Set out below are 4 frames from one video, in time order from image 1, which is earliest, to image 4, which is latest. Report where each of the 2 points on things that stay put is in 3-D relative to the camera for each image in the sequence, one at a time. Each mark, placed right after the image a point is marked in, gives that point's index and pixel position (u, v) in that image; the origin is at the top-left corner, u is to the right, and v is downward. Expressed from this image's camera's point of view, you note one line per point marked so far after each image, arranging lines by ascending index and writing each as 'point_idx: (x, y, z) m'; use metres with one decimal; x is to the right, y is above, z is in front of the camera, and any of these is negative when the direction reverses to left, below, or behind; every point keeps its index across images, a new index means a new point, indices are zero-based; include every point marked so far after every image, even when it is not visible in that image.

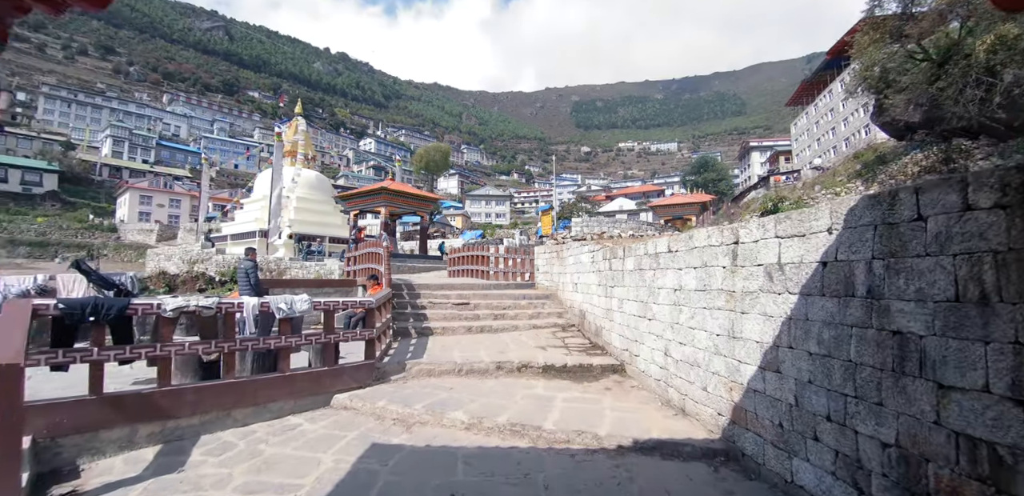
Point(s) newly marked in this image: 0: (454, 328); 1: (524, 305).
0: (-1.2, -1.6, +8.6) m
1: (+0.3, -1.4, +10.0) m
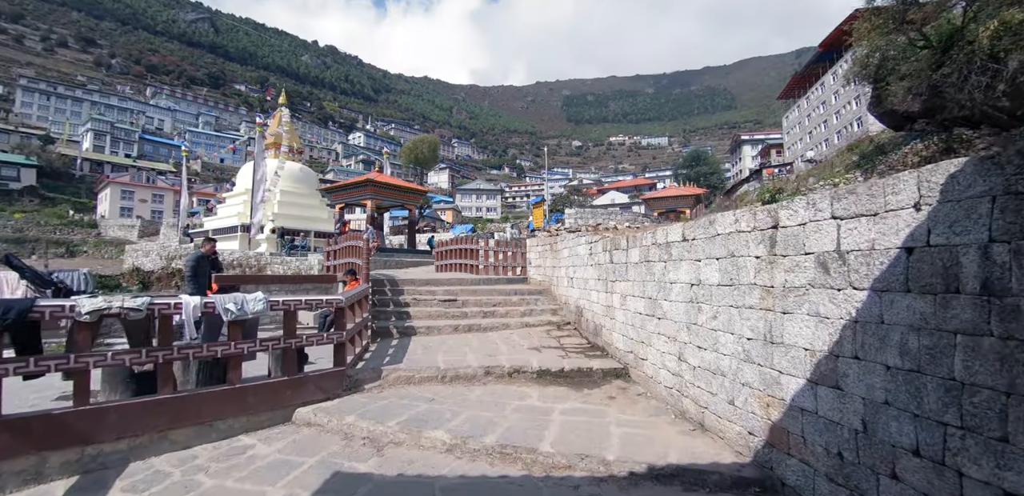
0: (-1.3, -1.5, +7.9) m
1: (+0.1, -1.2, +9.3) m
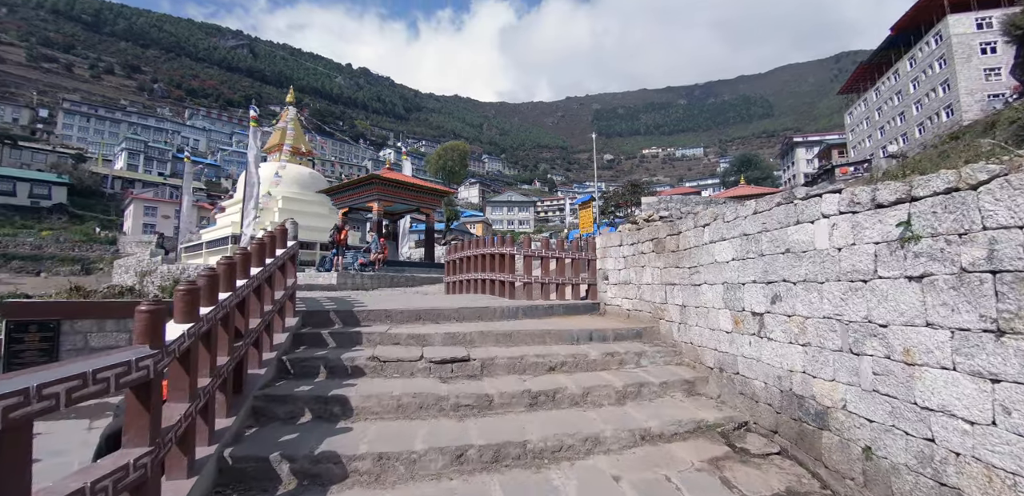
0: (-0.7, -1.4, +2.9) m
1: (+0.9, -1.1, +4.2) m
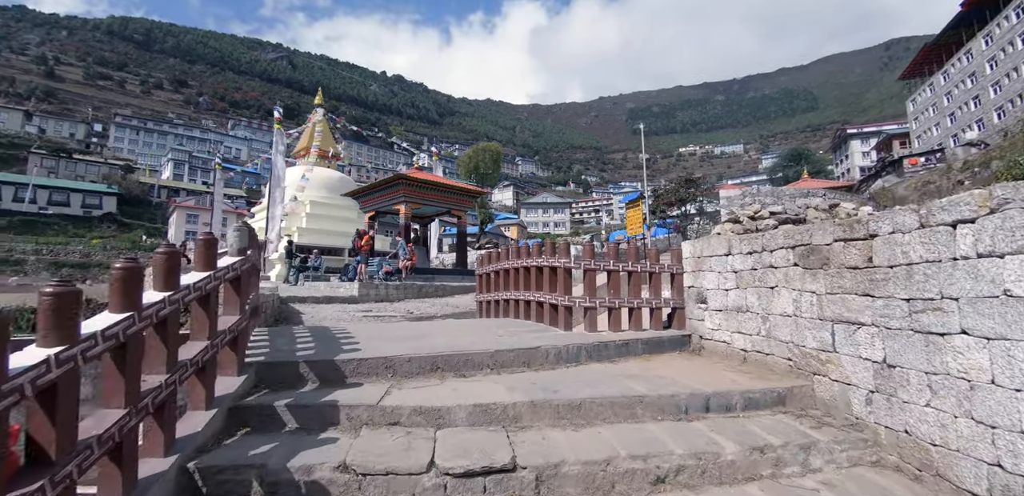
0: (-0.3, -1.5, +1.2) m
1: (+1.3, -1.2, +2.4) m
